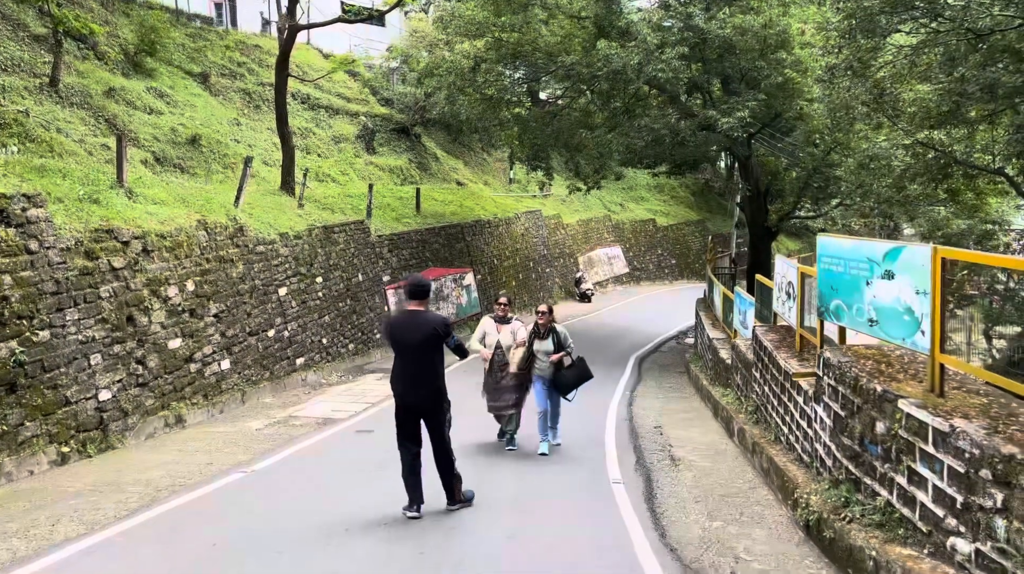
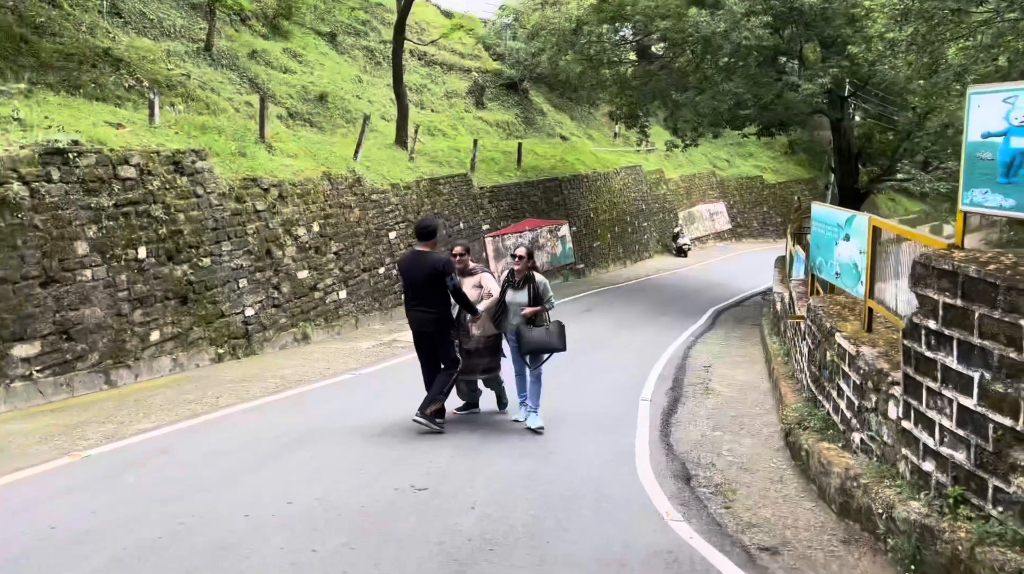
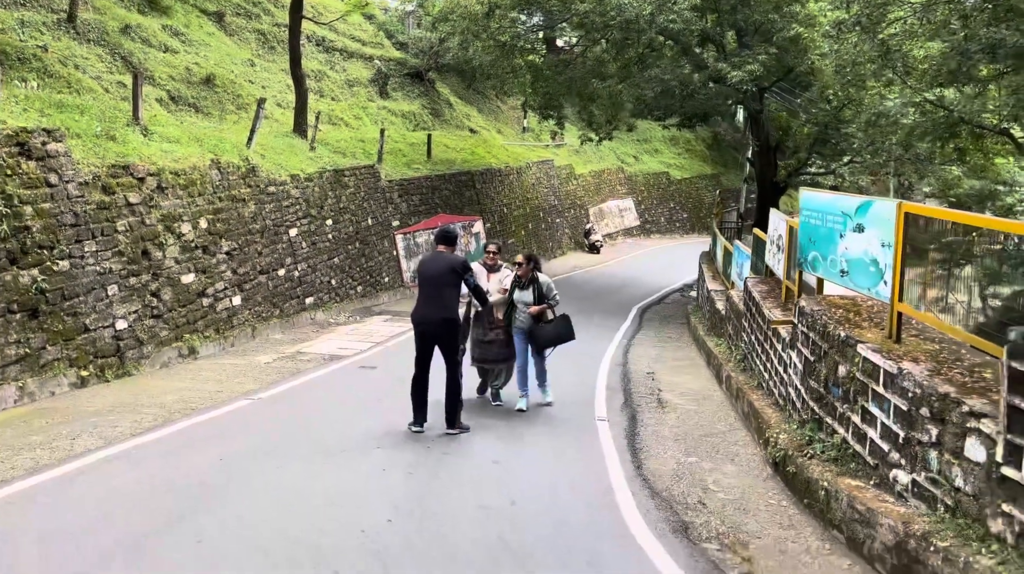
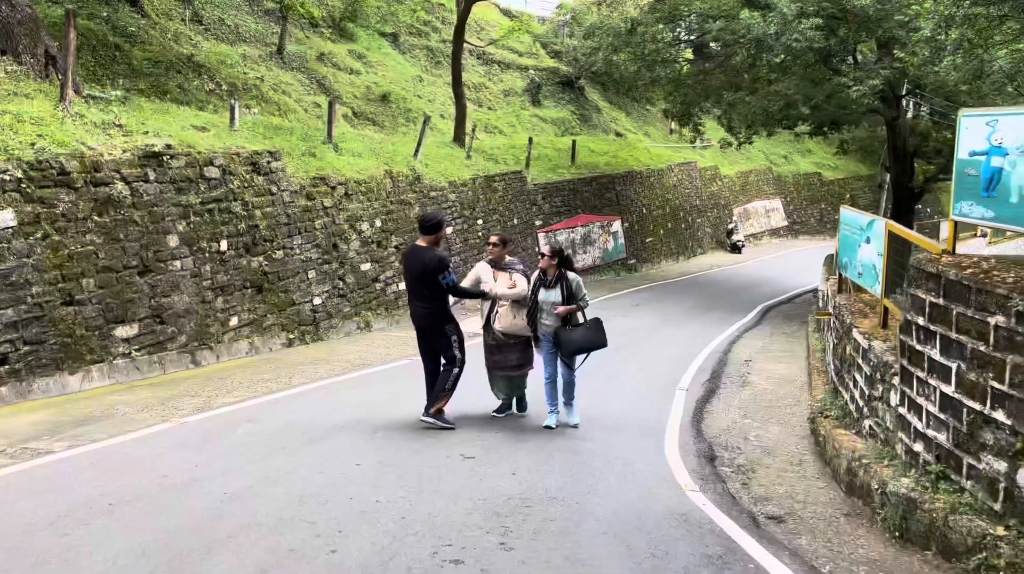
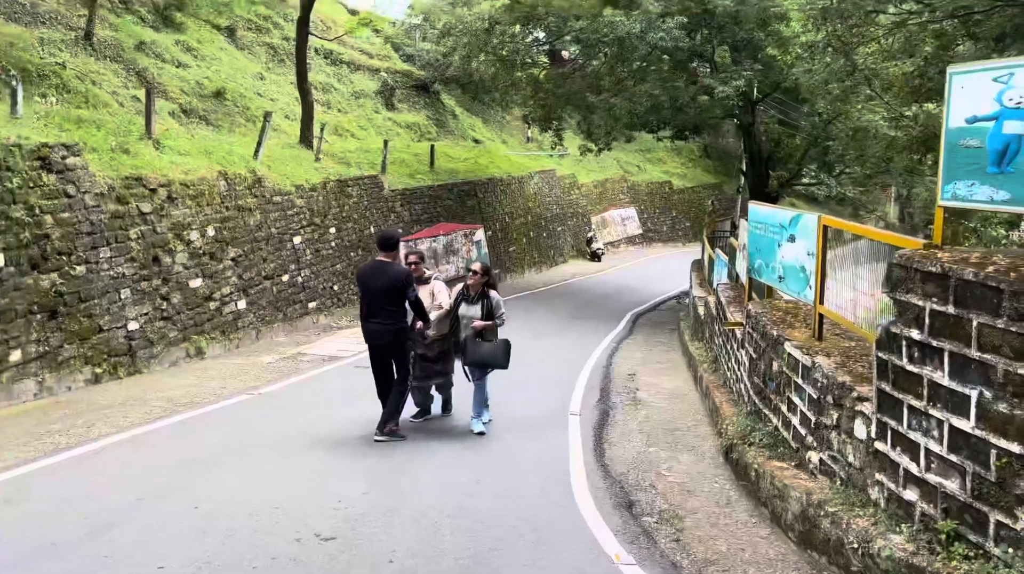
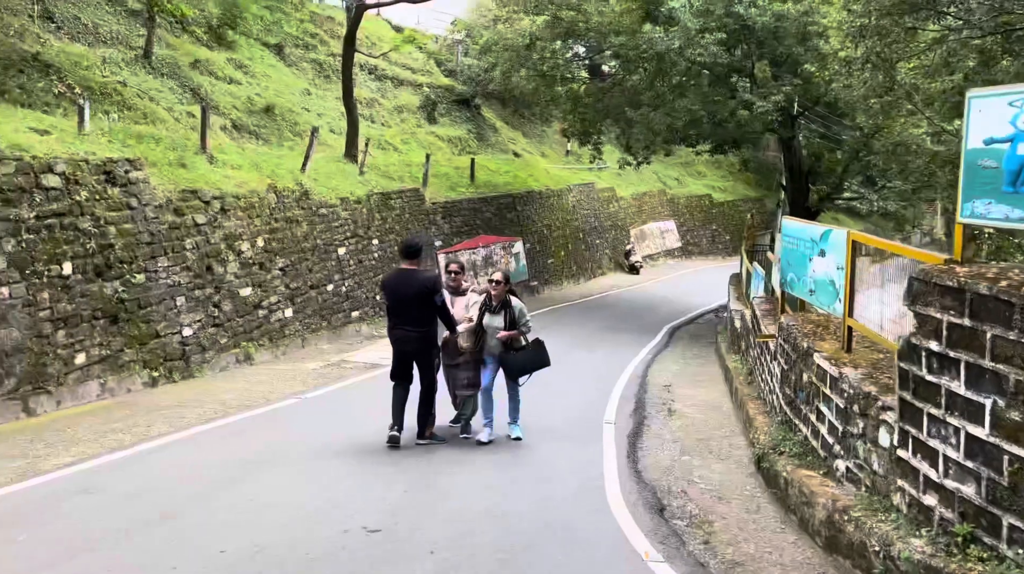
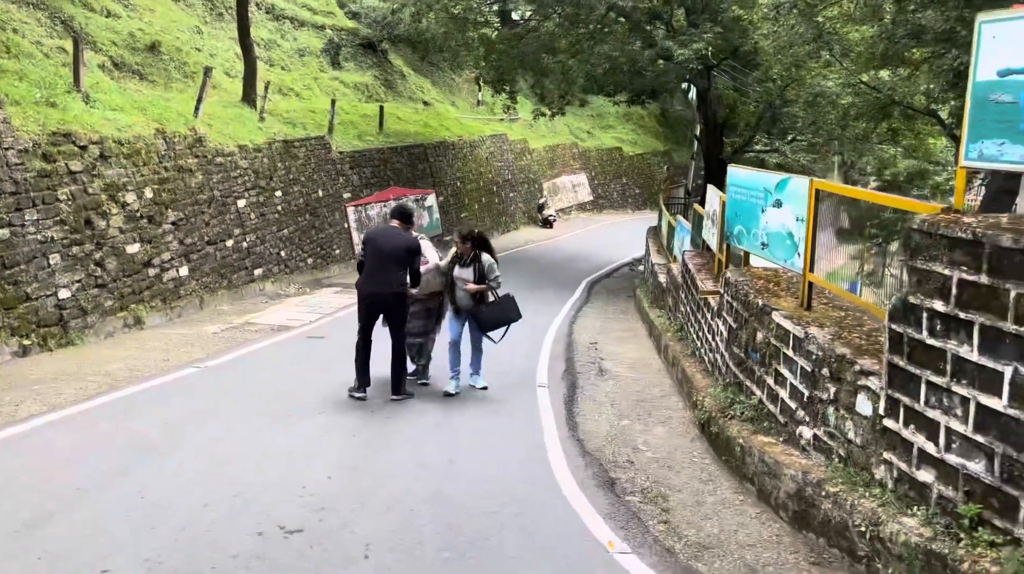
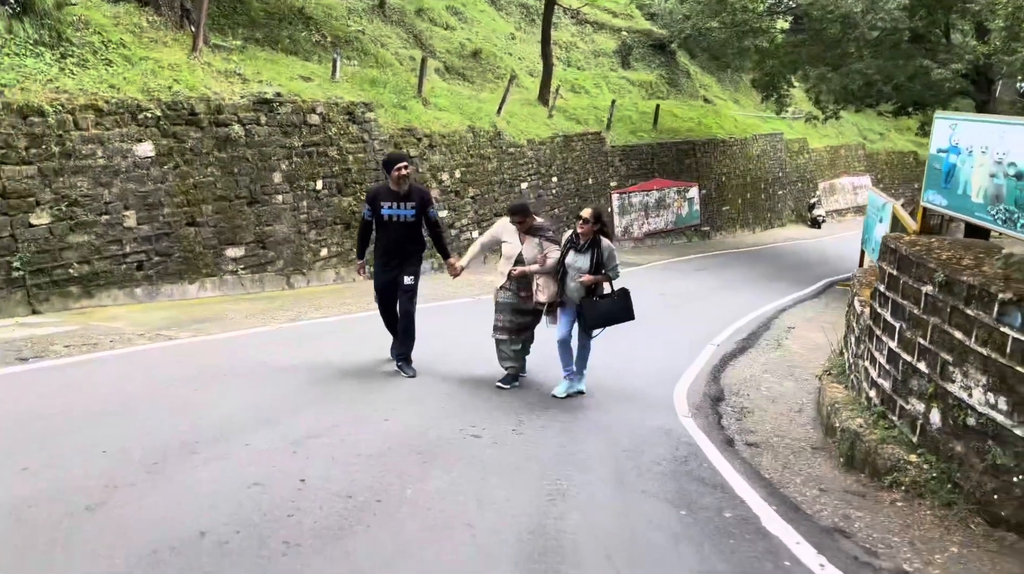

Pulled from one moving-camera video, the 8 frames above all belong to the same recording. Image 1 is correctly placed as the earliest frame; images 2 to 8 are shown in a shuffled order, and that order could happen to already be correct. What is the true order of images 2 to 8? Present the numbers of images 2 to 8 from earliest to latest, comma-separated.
3, 7, 5, 6, 2, 4, 8
